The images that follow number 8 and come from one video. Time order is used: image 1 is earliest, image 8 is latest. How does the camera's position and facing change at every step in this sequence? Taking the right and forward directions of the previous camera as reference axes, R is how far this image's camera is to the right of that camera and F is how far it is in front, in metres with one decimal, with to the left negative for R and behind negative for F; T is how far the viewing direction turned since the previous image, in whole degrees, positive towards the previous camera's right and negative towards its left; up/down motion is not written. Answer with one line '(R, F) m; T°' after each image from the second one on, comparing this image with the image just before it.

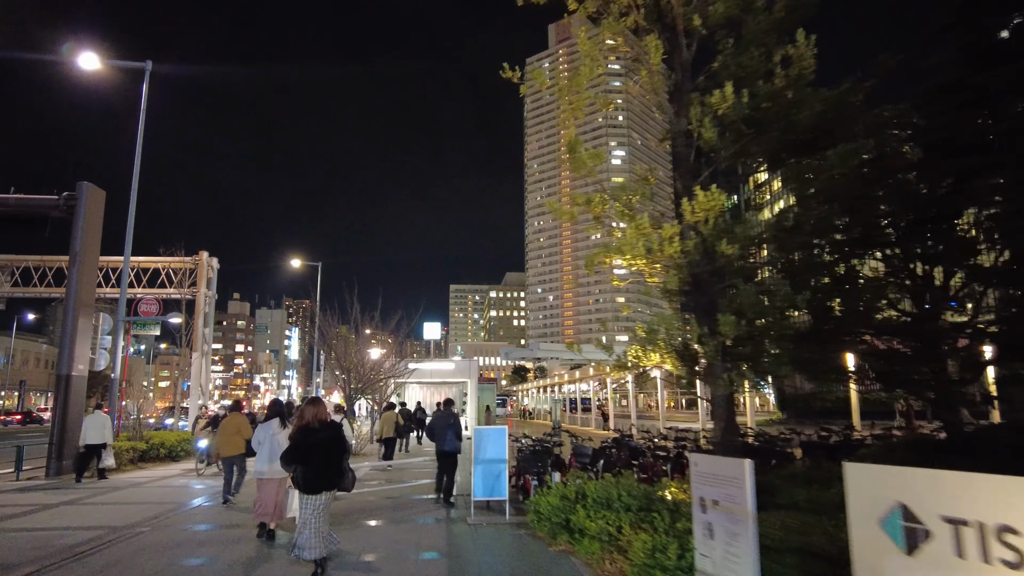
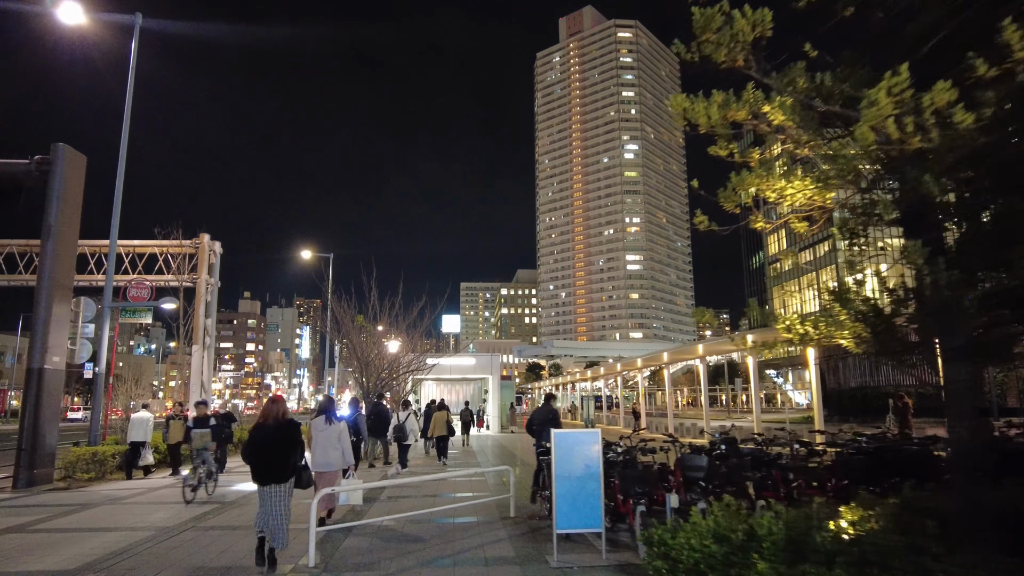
(-0.7, +2.2) m; -1°
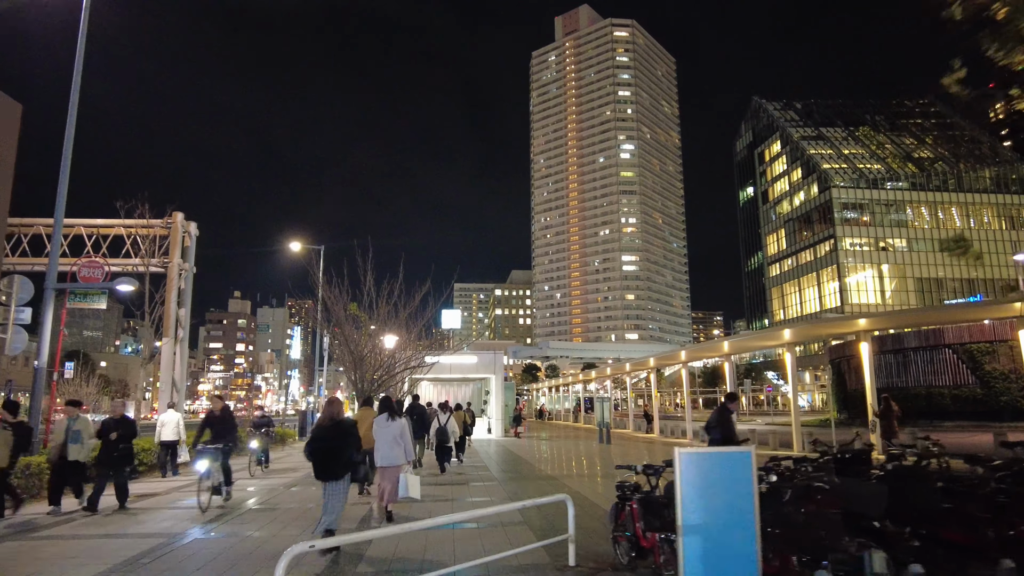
(-0.5, +2.2) m; +1°
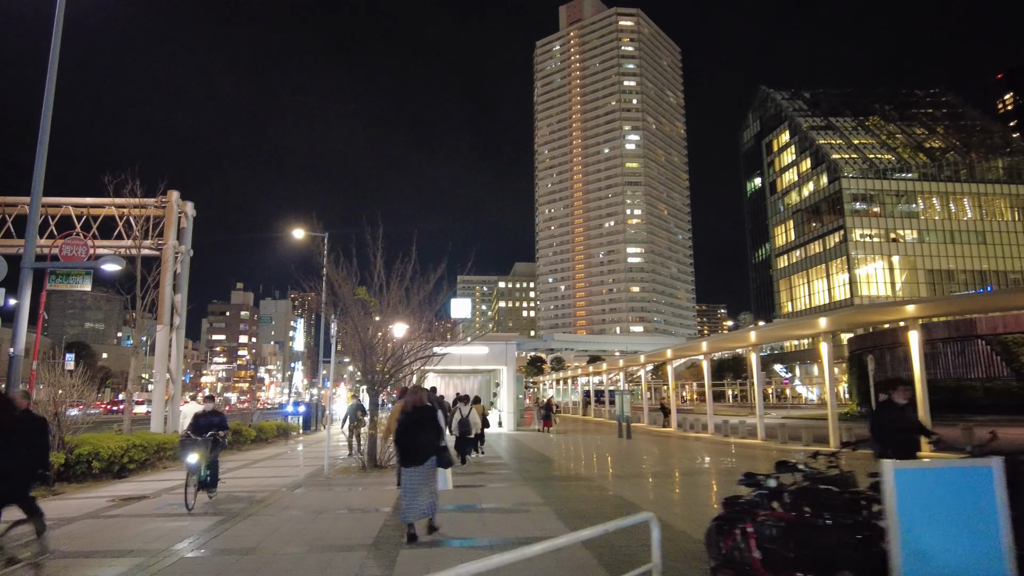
(-0.4, +1.2) m; 0°
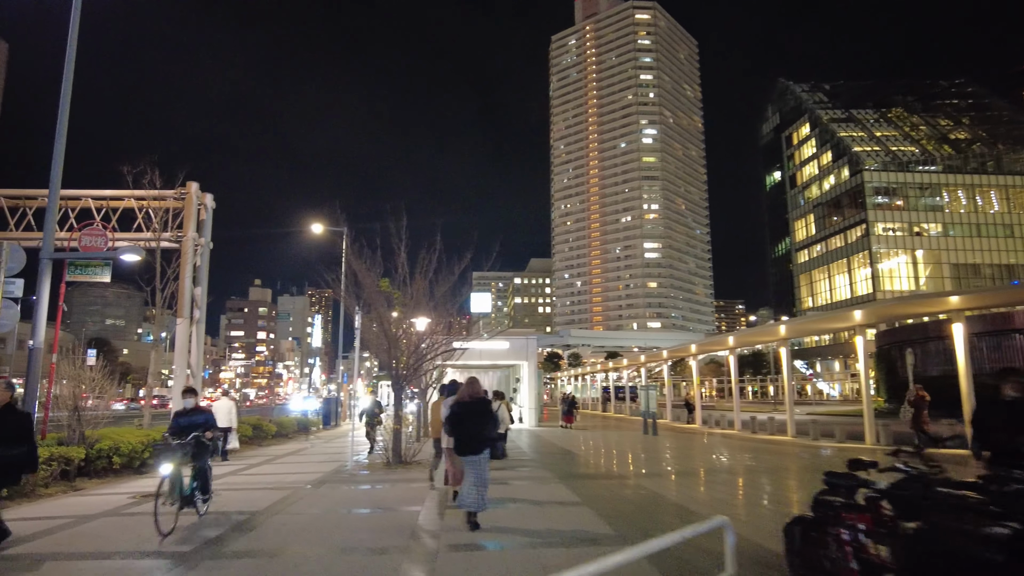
(-0.2, +0.4) m; -1°
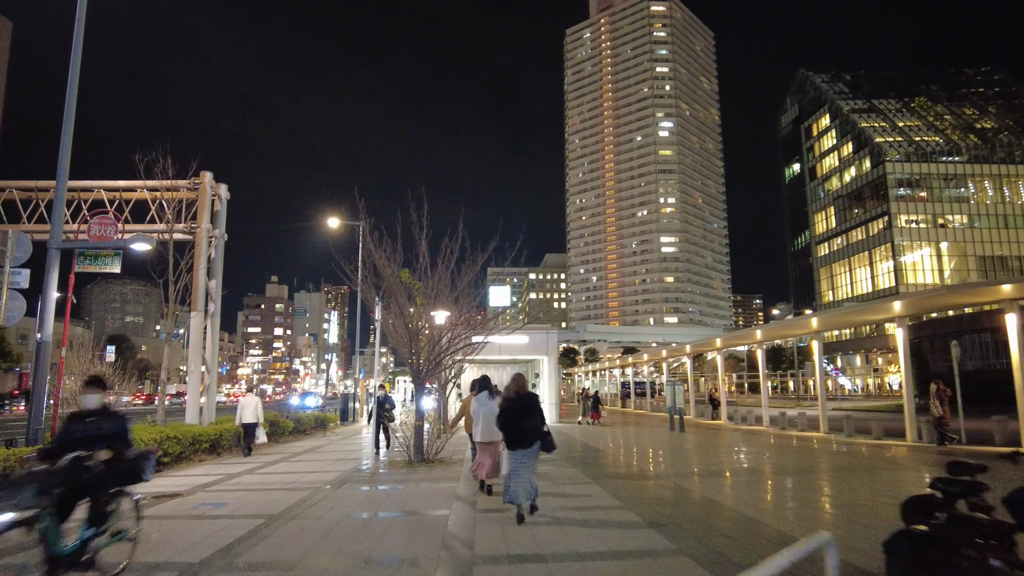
(-0.2, +0.6) m; -1°
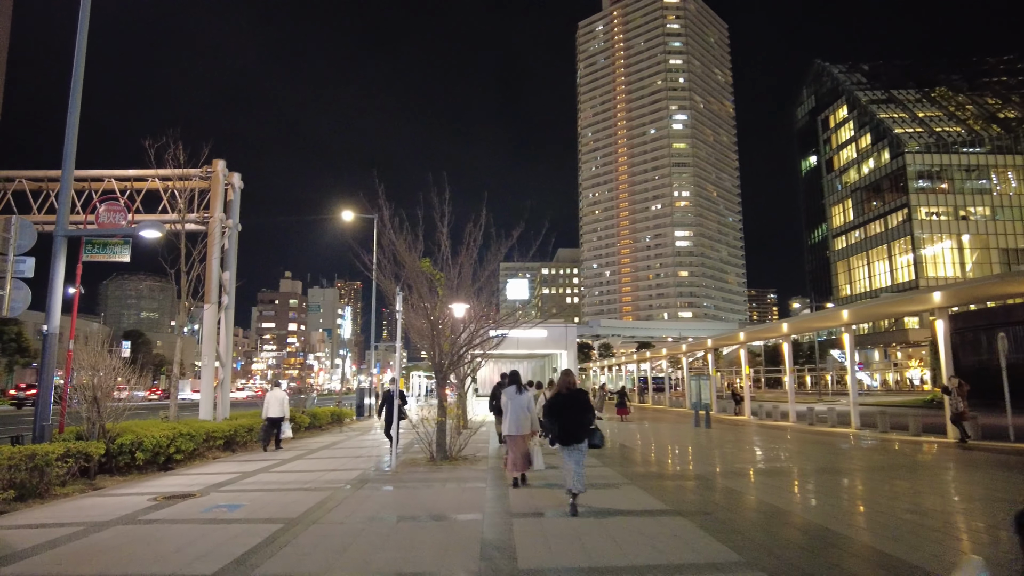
(-0.2, +0.6) m; -1°
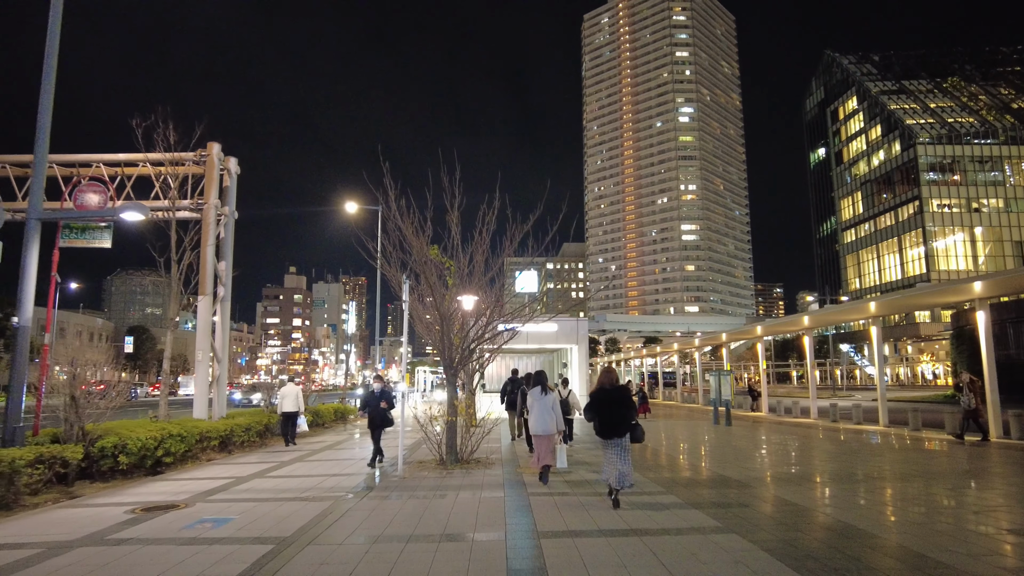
(-0.2, +0.9) m; 0°
